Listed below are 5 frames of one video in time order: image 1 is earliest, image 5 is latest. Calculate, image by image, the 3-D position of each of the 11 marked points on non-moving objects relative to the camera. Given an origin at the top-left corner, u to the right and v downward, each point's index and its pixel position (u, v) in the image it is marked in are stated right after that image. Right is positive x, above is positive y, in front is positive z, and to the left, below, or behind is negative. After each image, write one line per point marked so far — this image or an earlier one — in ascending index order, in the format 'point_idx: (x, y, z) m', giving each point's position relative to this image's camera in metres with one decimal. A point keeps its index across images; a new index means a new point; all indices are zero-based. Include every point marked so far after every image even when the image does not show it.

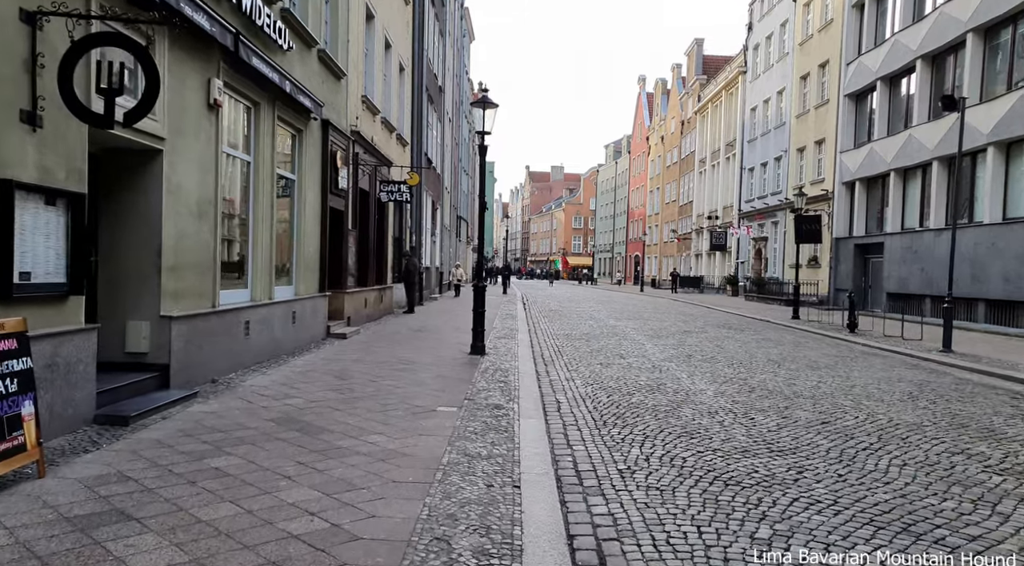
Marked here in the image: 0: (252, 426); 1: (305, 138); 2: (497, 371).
0: (-2.2, -1.2, +5.9) m
1: (-3.3, +2.3, +11.2) m
2: (-0.2, -1.2, +9.7) m
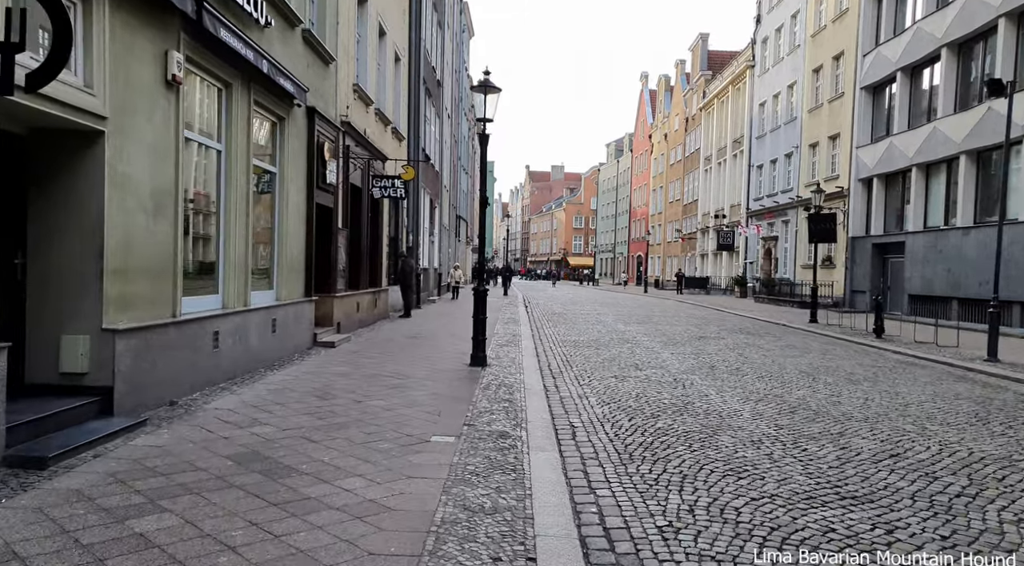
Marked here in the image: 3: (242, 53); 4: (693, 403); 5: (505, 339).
0: (-2.1, -1.2, +4.8) m
1: (-3.2, +2.2, +10.1) m
2: (-0.1, -1.3, +8.6) m
3: (-2.9, +2.5, +7.7) m
4: (+2.1, -1.4, +8.1) m
5: (-0.1, -1.1, +14.2) m
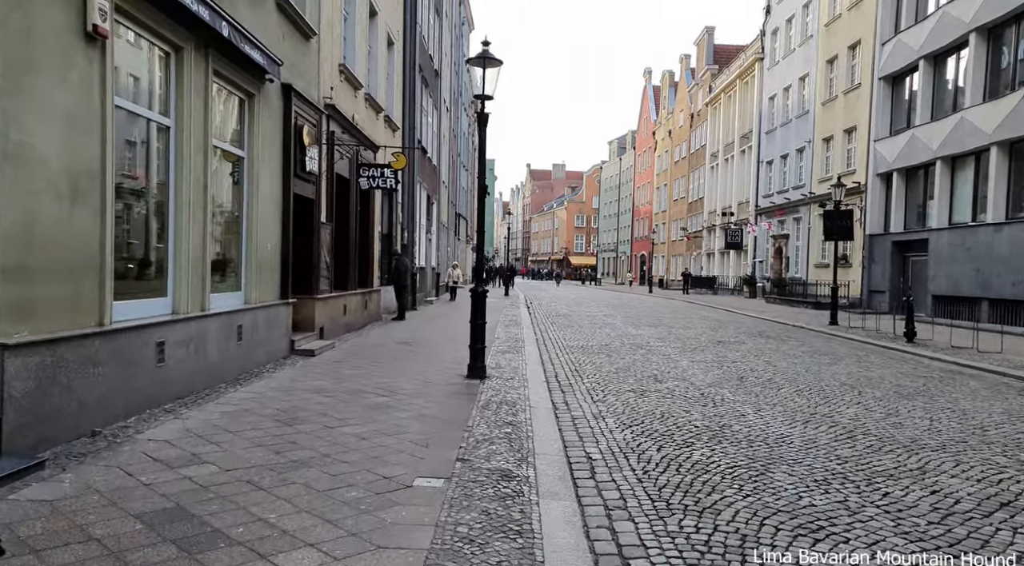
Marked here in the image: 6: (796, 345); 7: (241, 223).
0: (-2.1, -1.3, +3.5) m
1: (-3.2, +2.2, +8.8) m
2: (-0.1, -1.3, +7.4) m
3: (-2.9, +2.5, +6.4) m
4: (+2.1, -1.4, +6.8) m
5: (-0.1, -1.1, +12.9) m
6: (+5.9, -1.3, +14.5) m
7: (-3.4, +0.7, +8.7) m
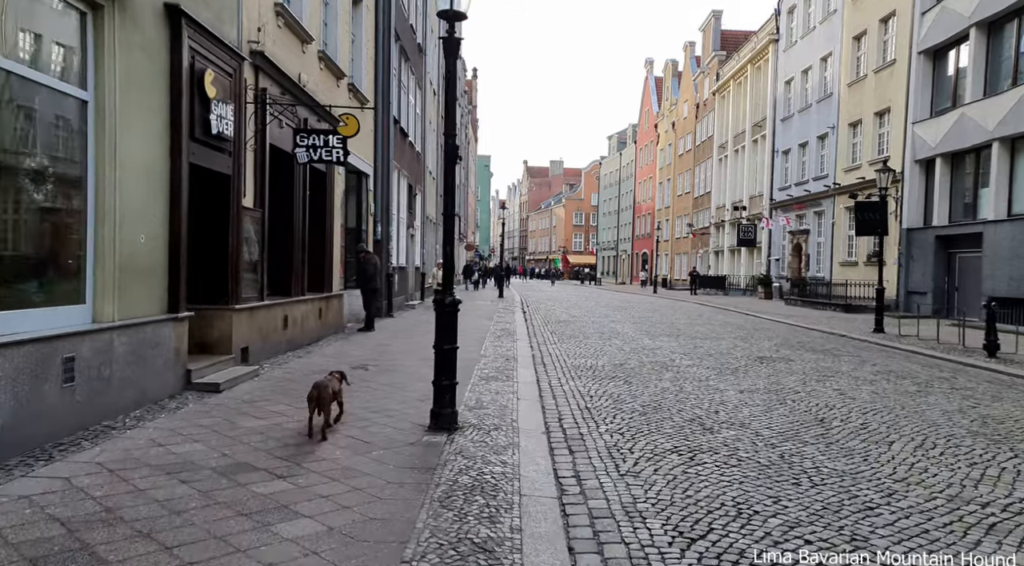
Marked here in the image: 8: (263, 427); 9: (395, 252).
0: (-2.2, -1.3, +0.6) m
1: (-3.3, +2.2, +5.9) m
2: (-0.2, -1.4, +4.5) m
3: (-3.1, +2.4, +3.5) m
4: (+2.0, -1.4, +3.9) m
5: (-0.3, -1.2, +10.0) m
6: (+5.7, -1.3, +11.6) m
7: (-3.5, +0.7, +5.8) m
8: (-2.1, -1.2, +6.0) m
9: (-3.1, +0.9, +18.8) m
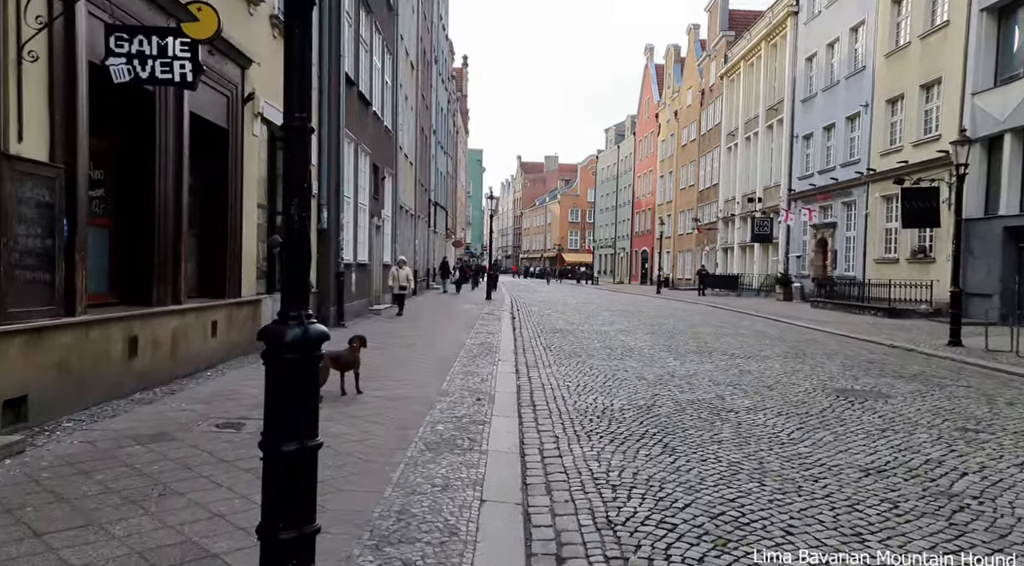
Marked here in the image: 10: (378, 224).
0: (-2.4, -1.4, -3.0) m
1: (-3.6, +2.1, +2.2) m
2: (-0.4, -1.4, +0.8) m
3: (-3.3, +2.4, -0.2) m
4: (+1.7, -1.5, +0.3) m
5: (-0.5, -1.2, +6.4) m
6: (+5.4, -1.3, +8.1) m
7: (-3.7, +0.6, +2.1) m
8: (-2.3, -1.2, +2.3) m
9: (-3.4, +0.8, +15.1) m
10: (-3.6, +1.6, +18.9) m
